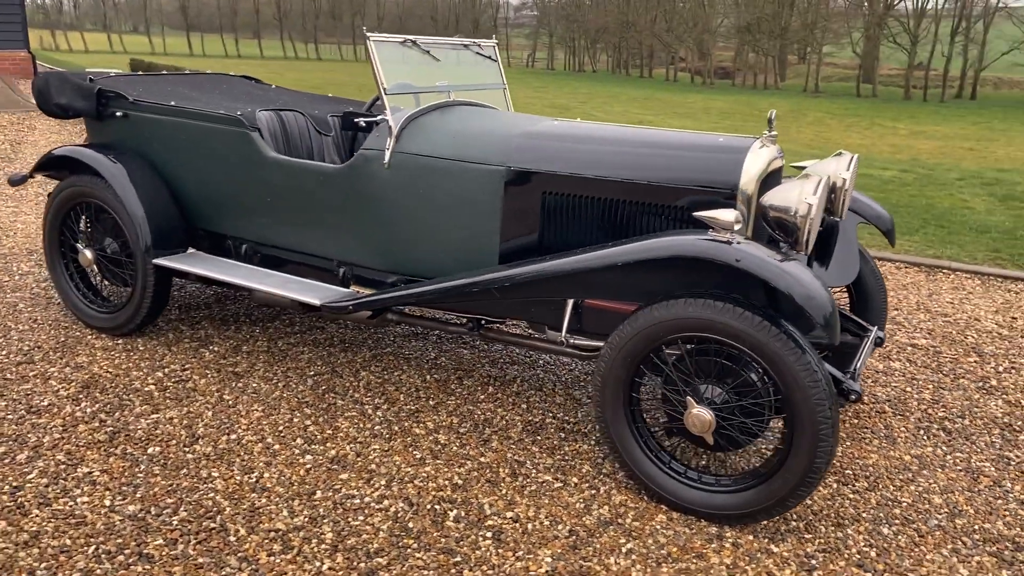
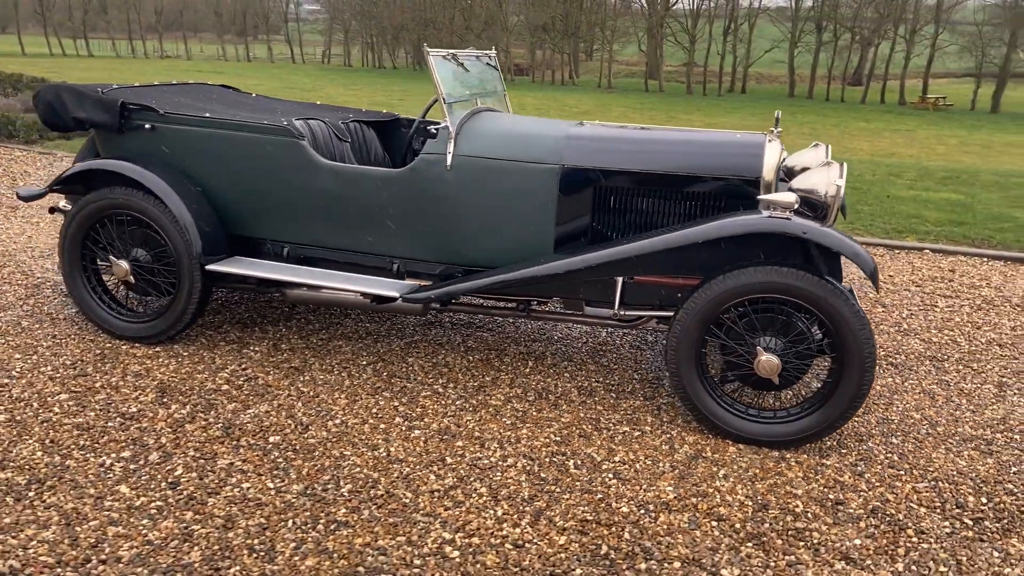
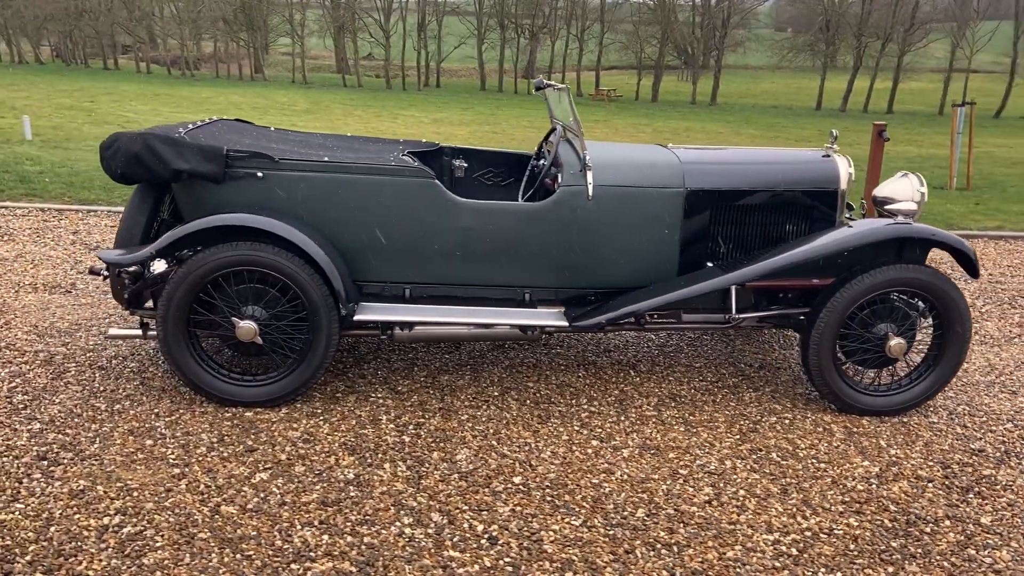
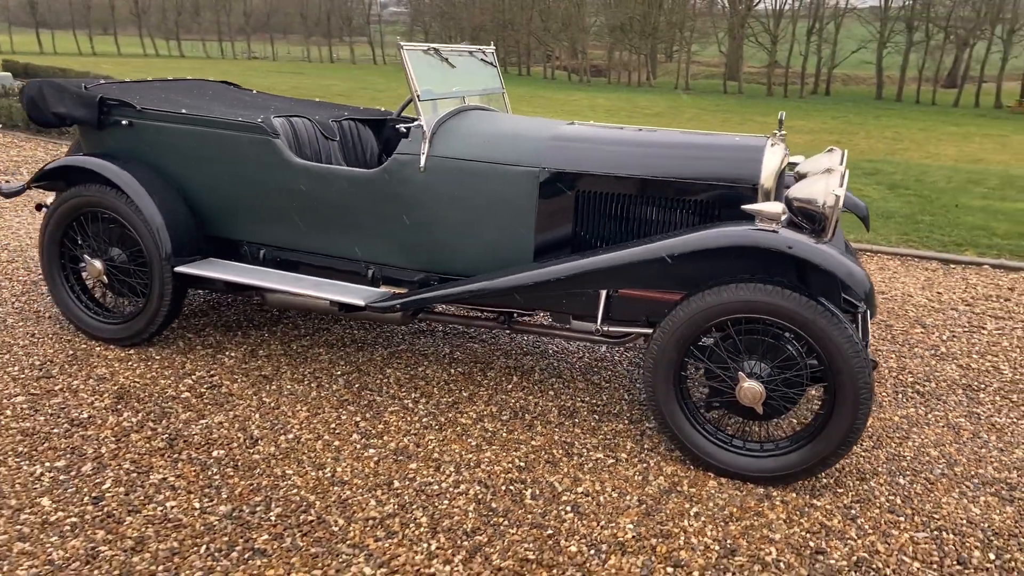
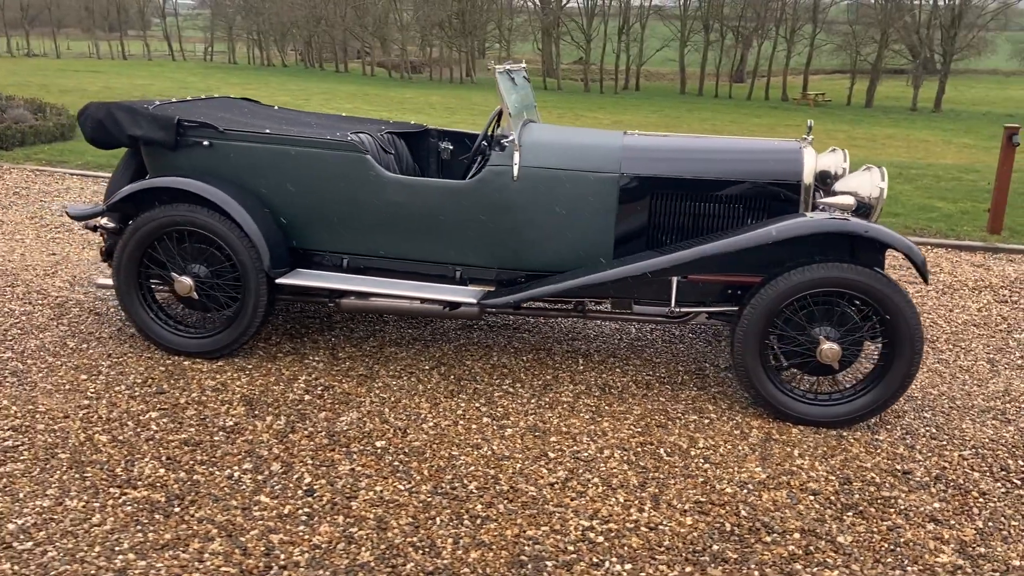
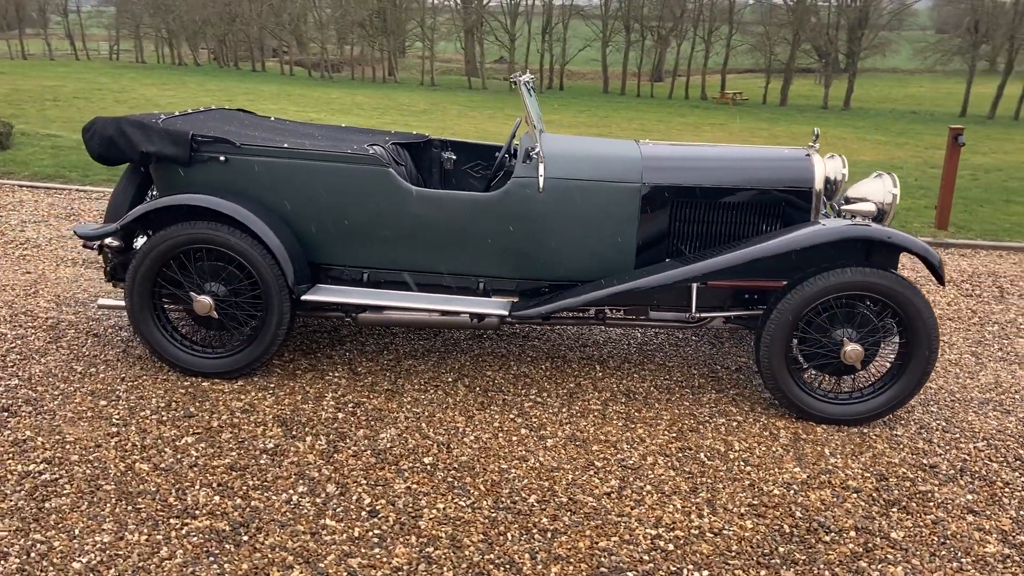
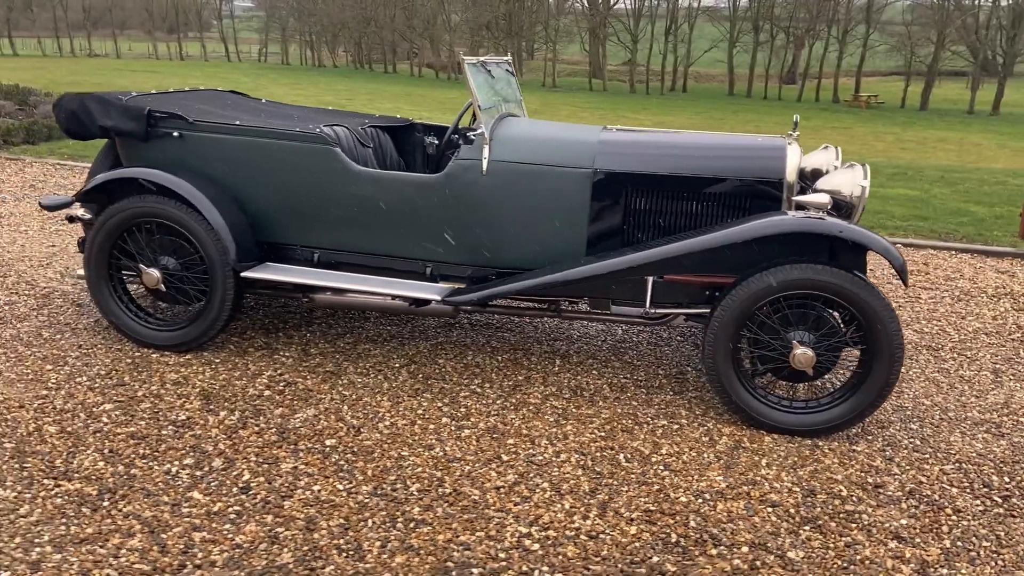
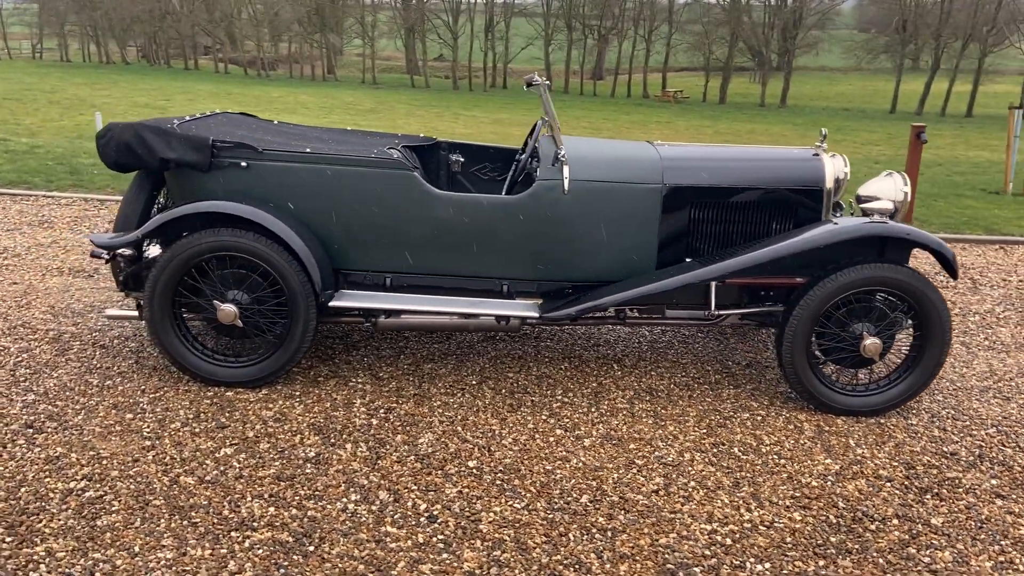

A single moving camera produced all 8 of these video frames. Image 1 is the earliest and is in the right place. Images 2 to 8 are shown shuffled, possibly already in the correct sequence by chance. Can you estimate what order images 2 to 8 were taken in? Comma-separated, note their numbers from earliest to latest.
4, 2, 7, 5, 6, 8, 3
